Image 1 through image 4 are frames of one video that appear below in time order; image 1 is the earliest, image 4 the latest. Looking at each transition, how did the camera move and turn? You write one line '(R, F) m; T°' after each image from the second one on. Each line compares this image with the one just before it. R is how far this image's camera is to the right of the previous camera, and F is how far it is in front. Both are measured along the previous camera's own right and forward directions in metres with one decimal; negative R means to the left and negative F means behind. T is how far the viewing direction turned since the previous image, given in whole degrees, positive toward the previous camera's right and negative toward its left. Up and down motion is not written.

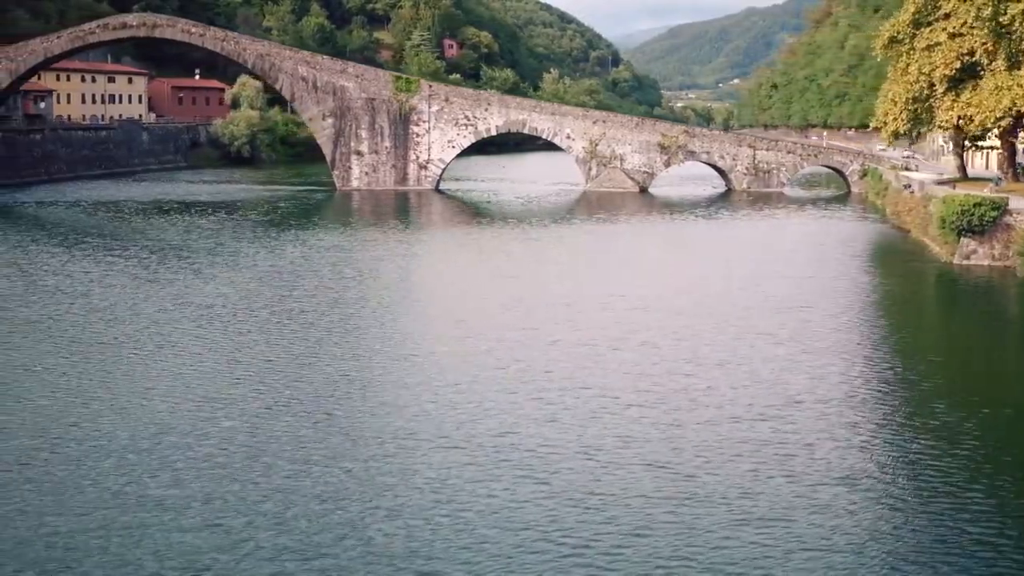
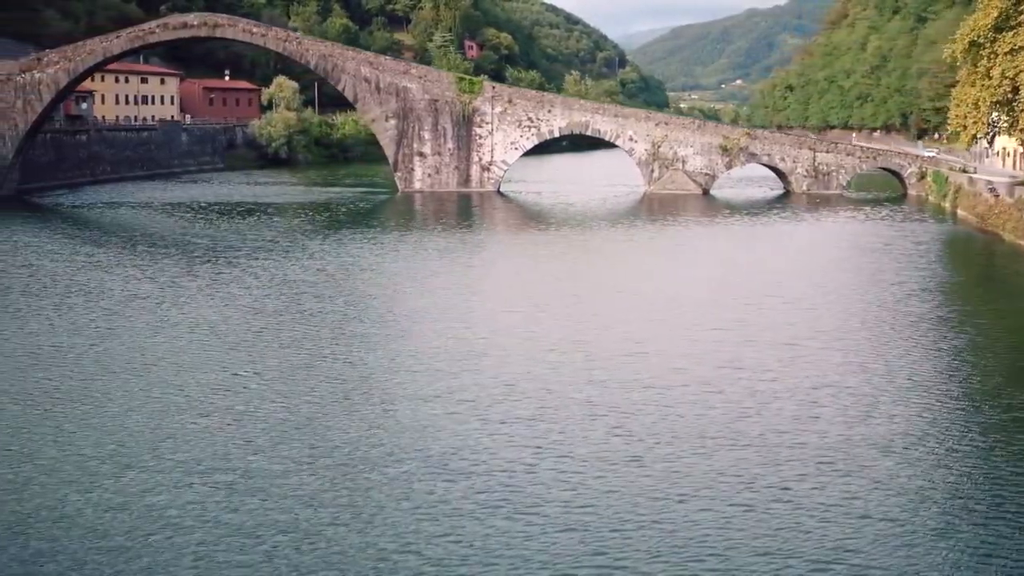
(-4.1, +0.1) m; 0°
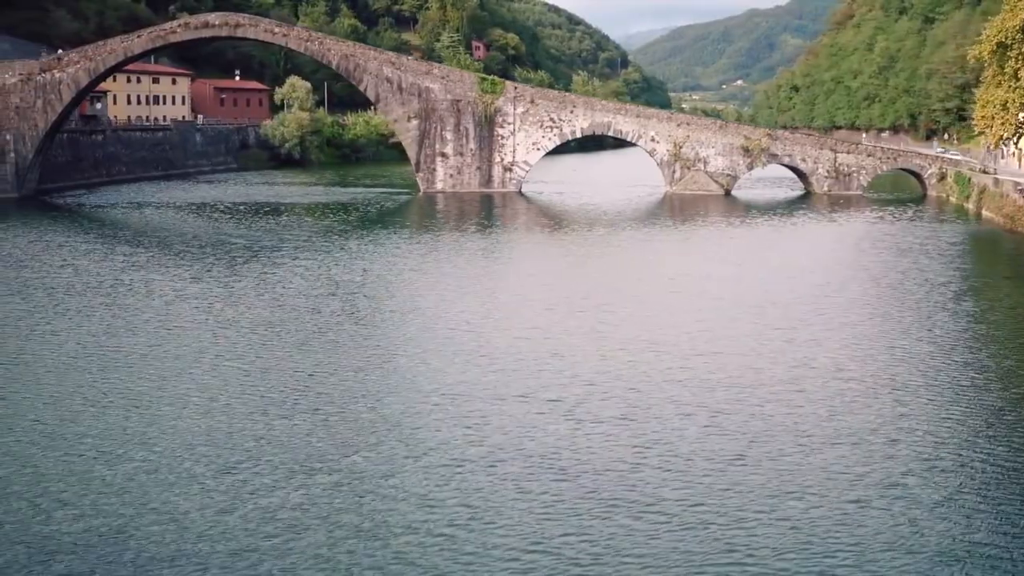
(-1.4, +0.1) m; 0°
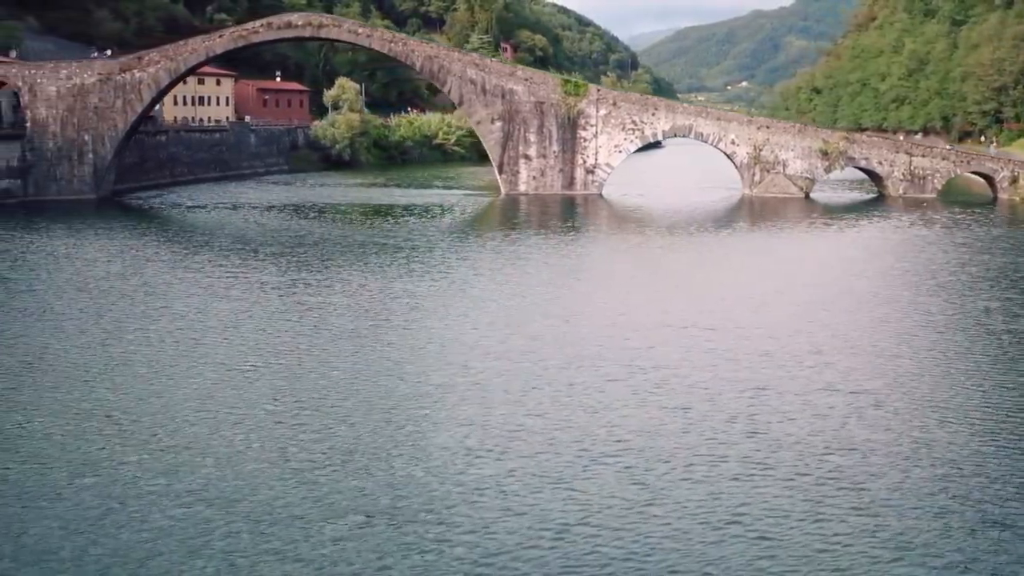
(-5.3, -0.1) m; 0°
